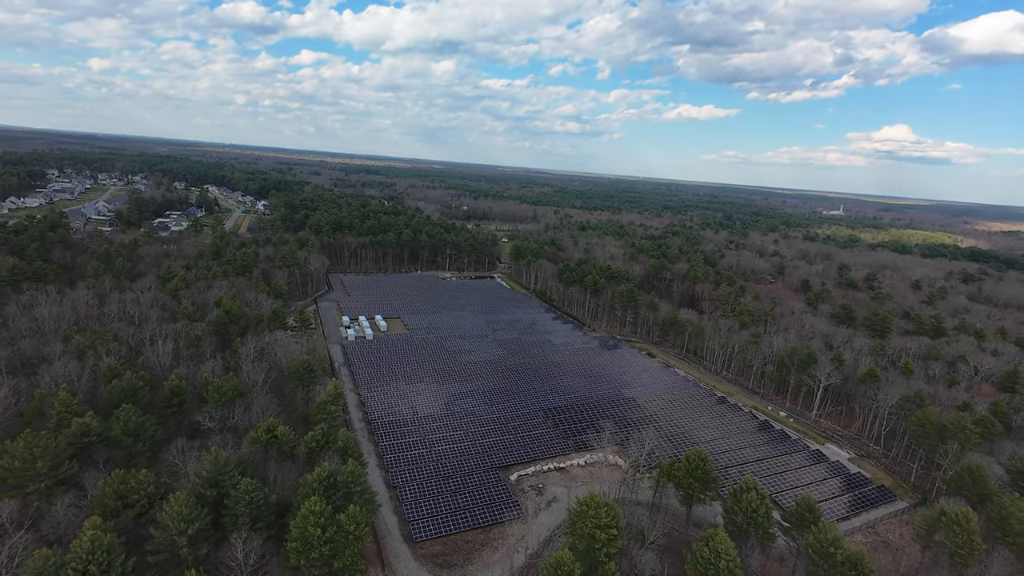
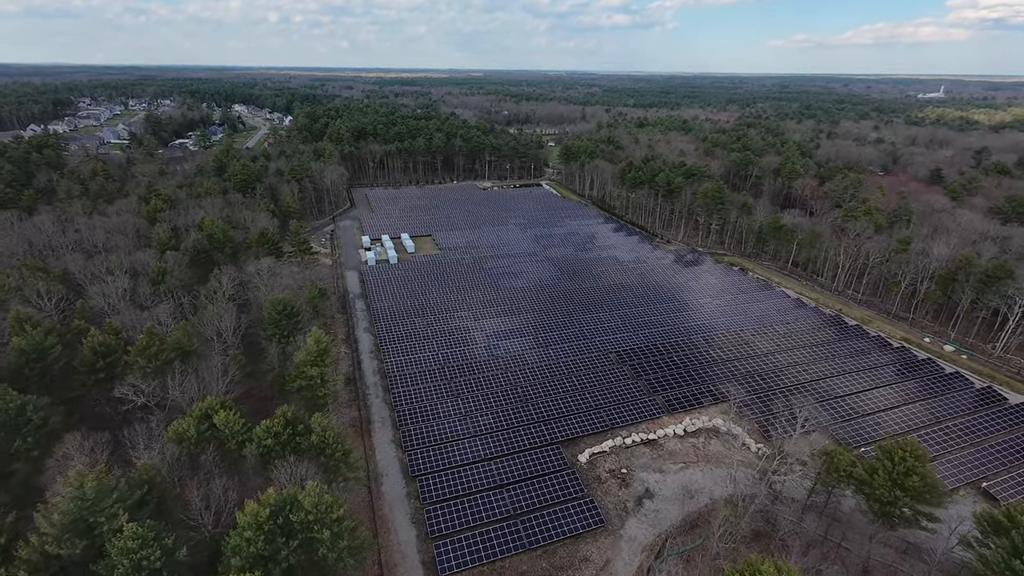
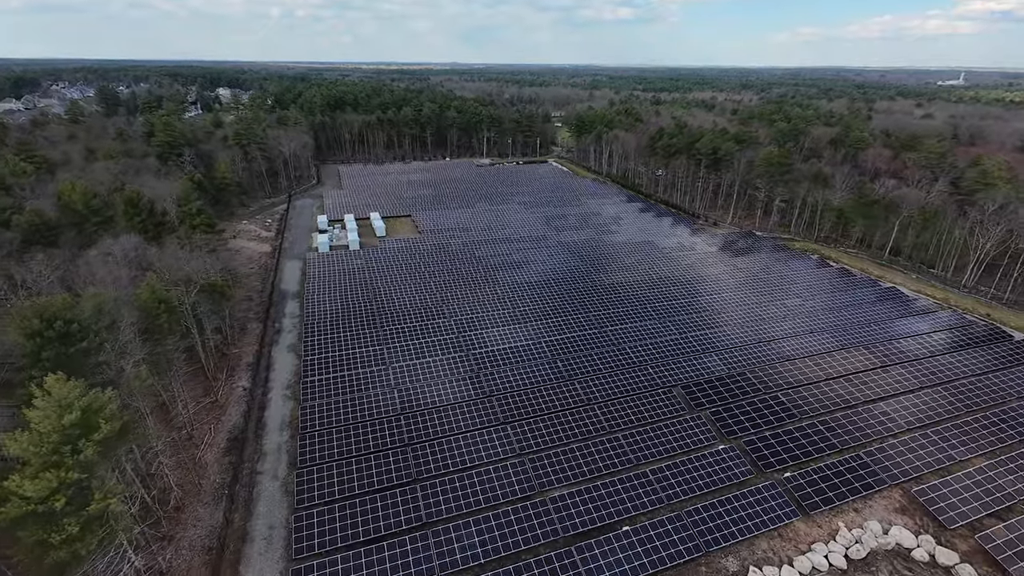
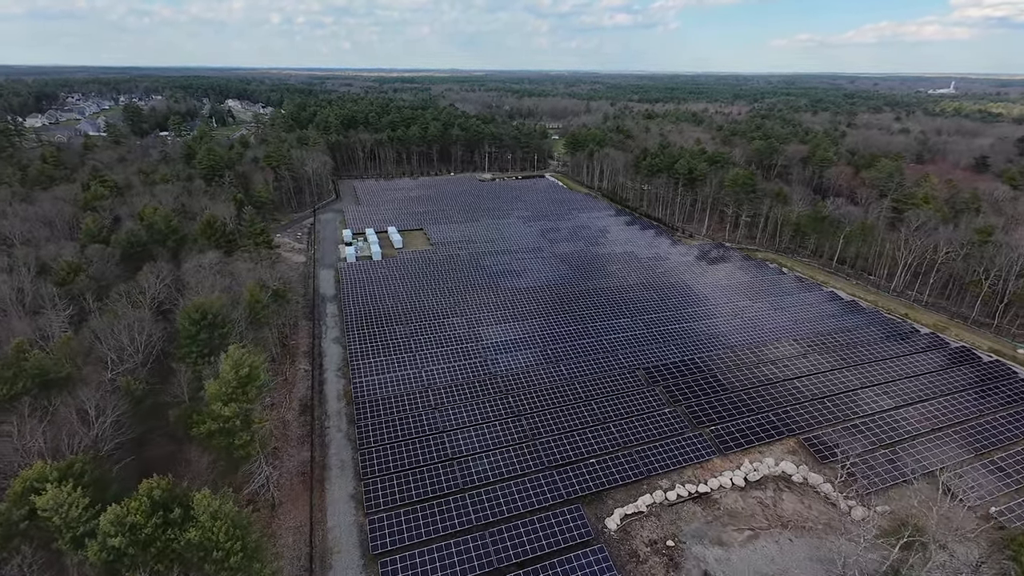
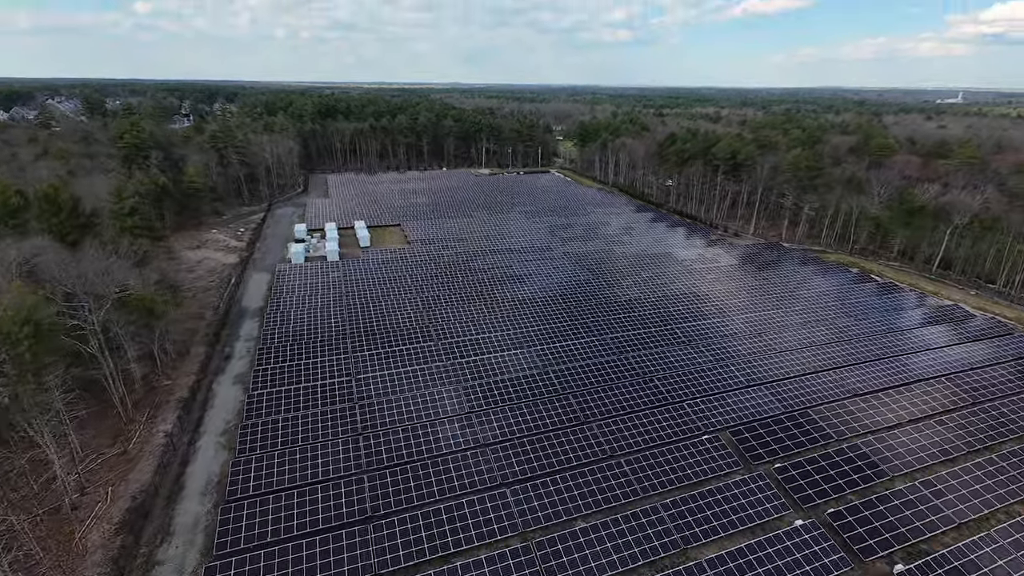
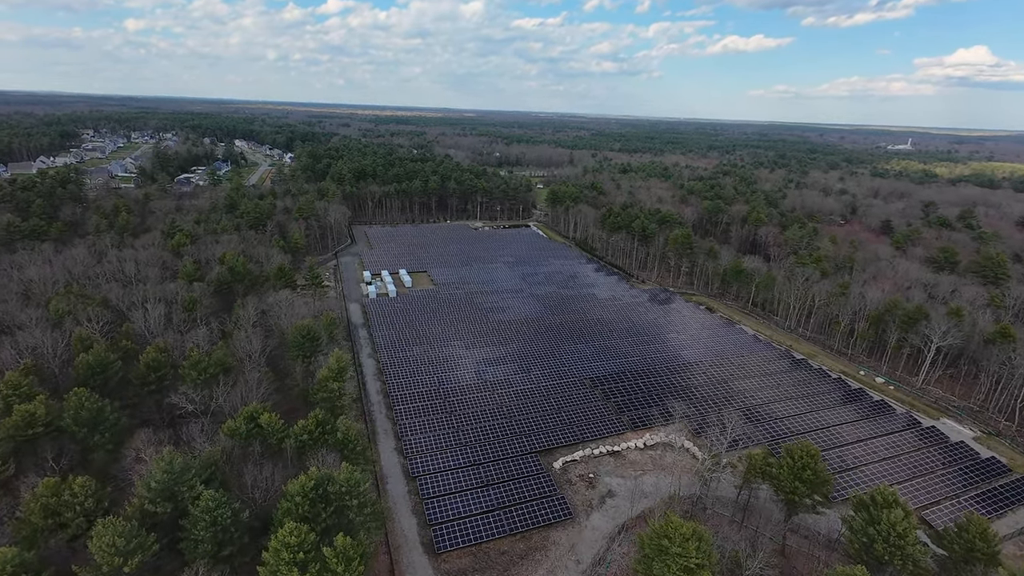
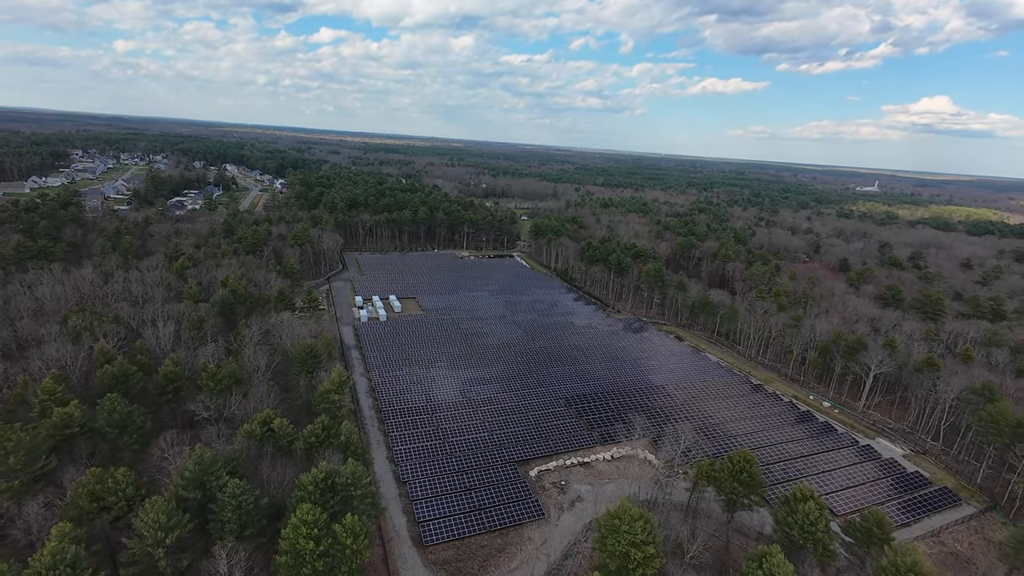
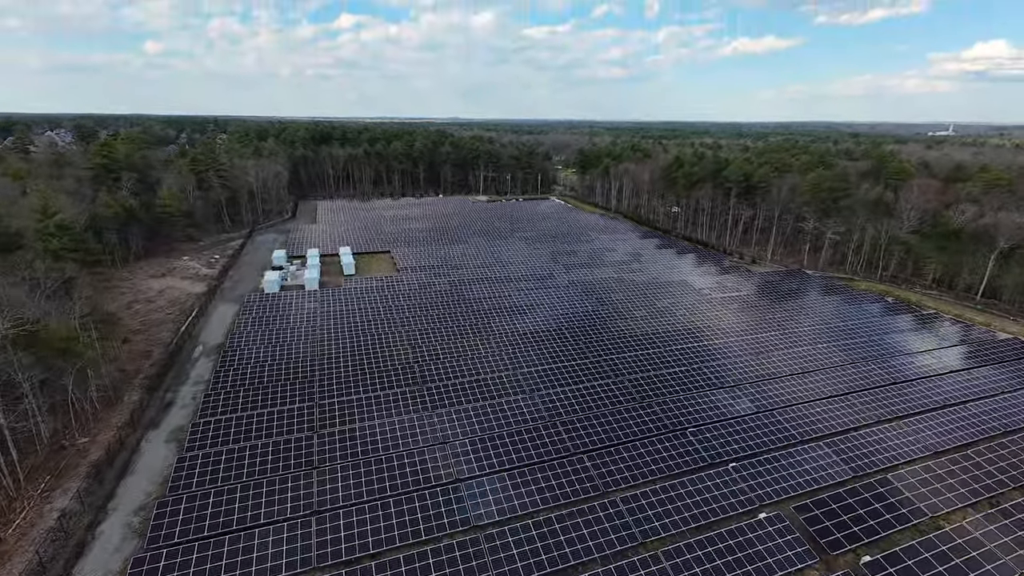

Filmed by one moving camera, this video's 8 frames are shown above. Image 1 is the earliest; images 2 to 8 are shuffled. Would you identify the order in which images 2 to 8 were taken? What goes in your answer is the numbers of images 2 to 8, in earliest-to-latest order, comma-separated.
7, 6, 2, 4, 3, 5, 8
